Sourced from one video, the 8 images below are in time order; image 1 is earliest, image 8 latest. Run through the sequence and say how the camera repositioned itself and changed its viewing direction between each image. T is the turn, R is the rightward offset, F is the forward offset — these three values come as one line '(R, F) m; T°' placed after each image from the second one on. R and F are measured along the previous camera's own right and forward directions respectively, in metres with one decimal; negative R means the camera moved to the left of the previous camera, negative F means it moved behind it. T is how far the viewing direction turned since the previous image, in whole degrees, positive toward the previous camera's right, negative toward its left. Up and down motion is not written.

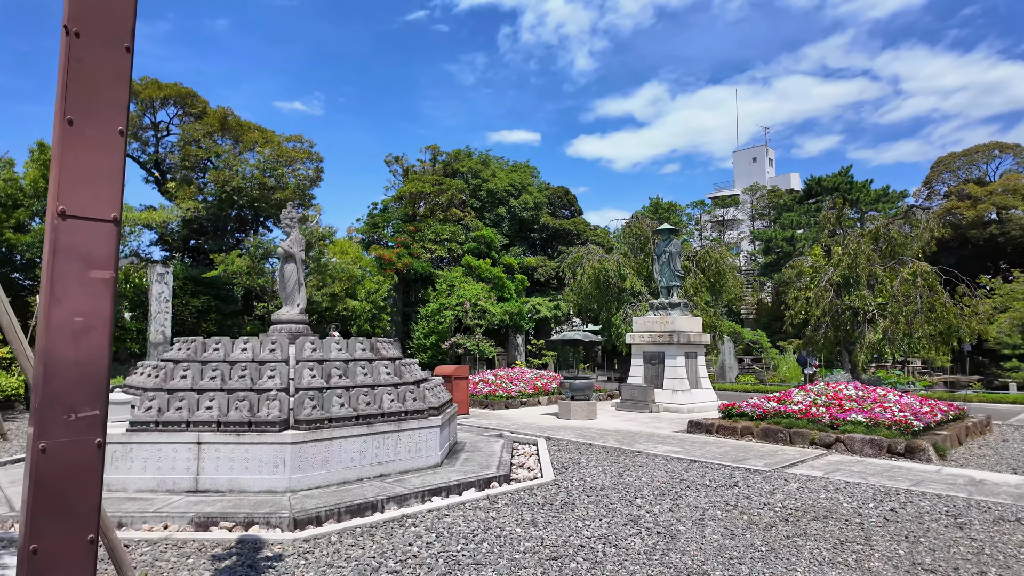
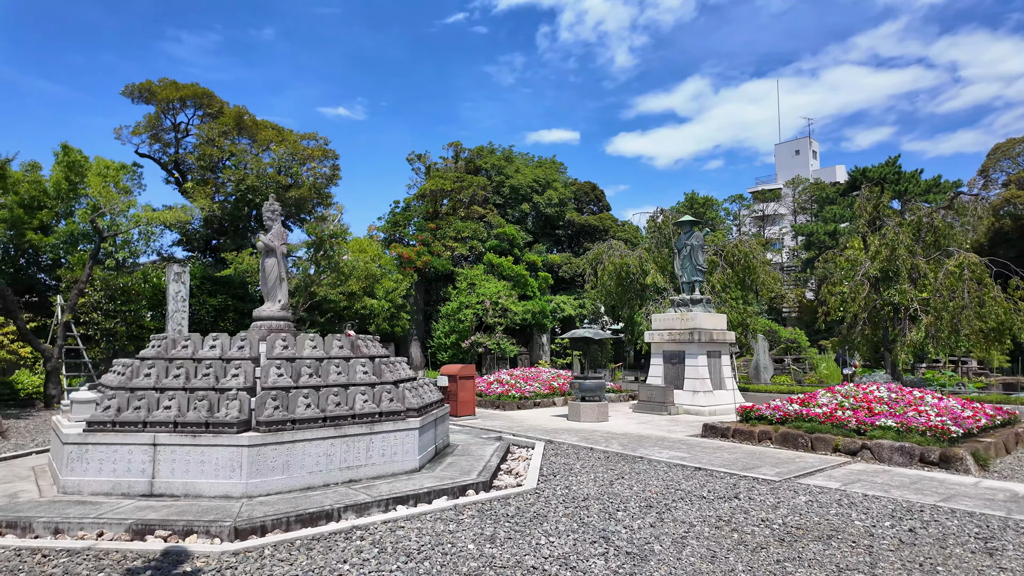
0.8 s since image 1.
(+0.6, +0.5) m; -4°
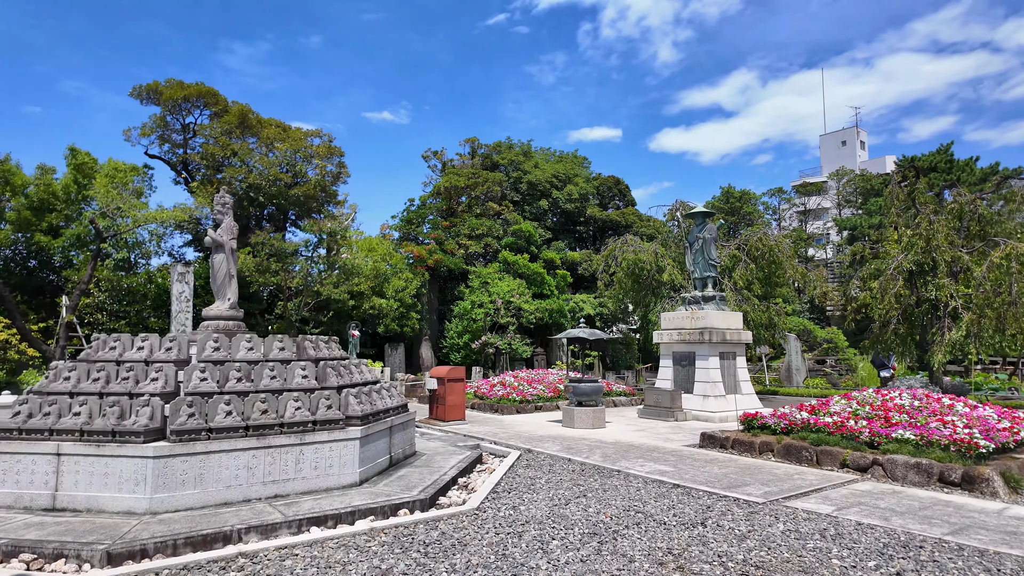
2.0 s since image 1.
(+0.9, +0.7) m; -4°
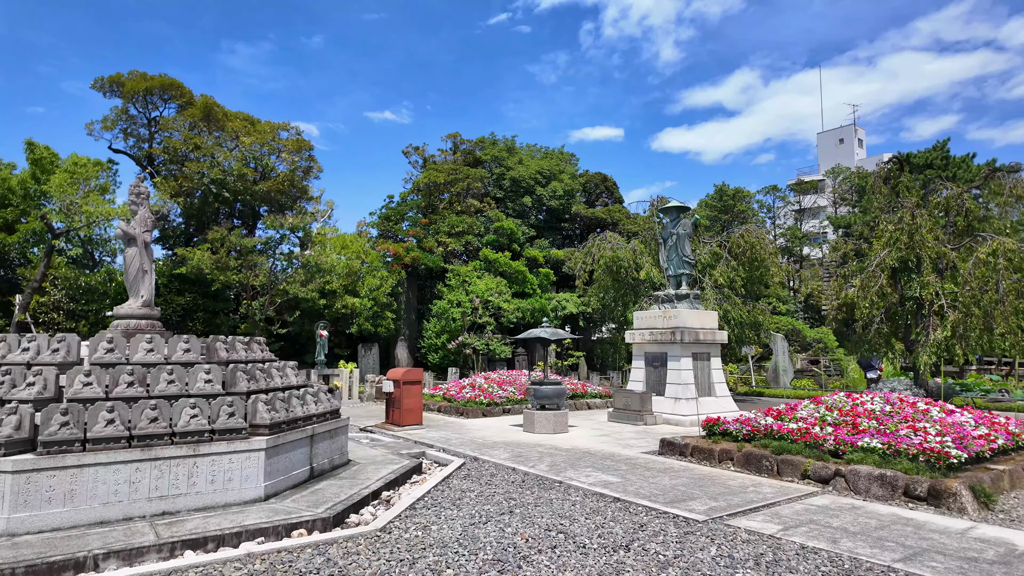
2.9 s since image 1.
(+0.7, +0.5) m; 0°
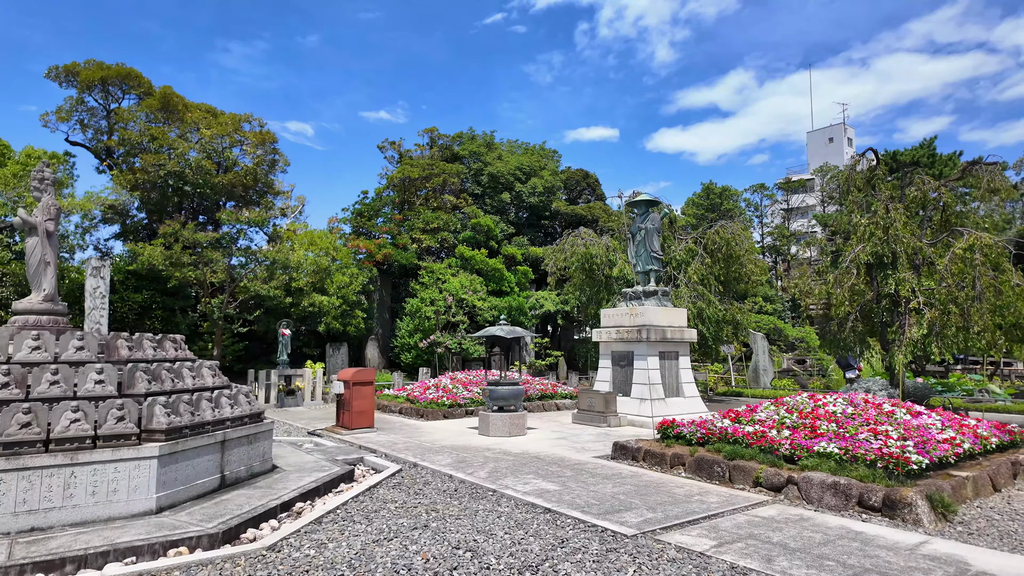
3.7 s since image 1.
(+0.6, +0.5) m; 0°
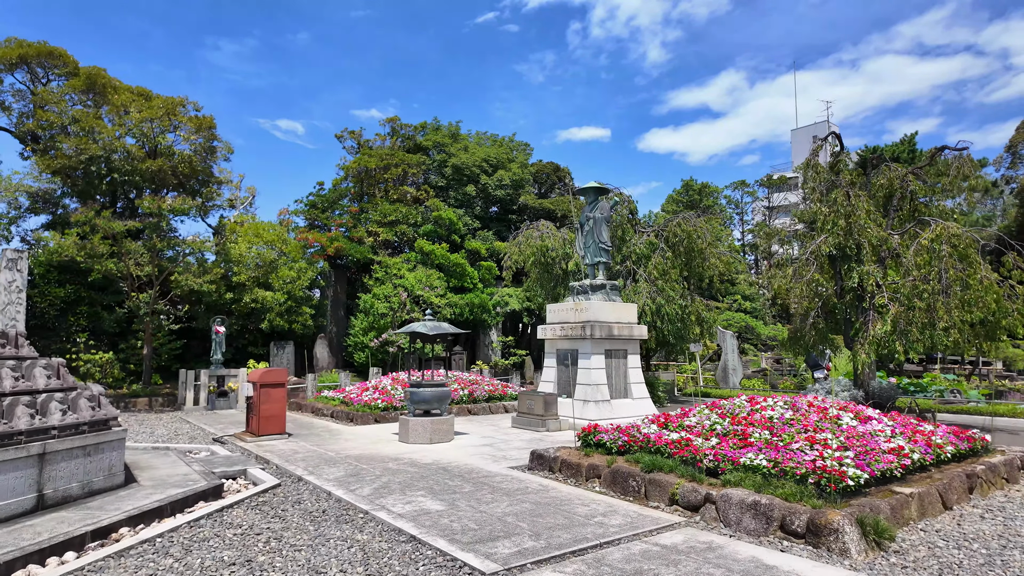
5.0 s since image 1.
(+1.0, +0.8) m; +1°
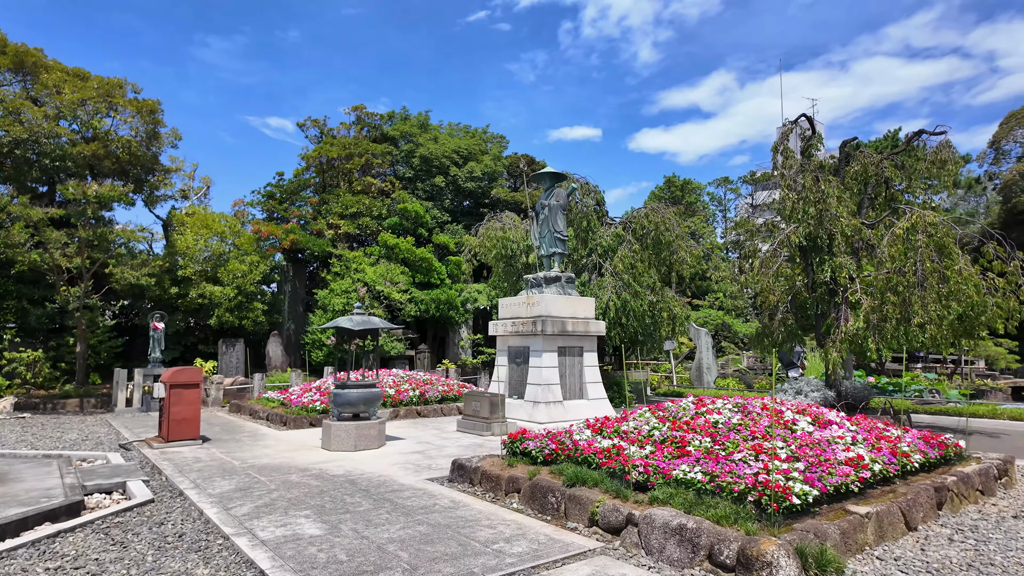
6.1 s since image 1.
(+0.7, +0.8) m; +1°
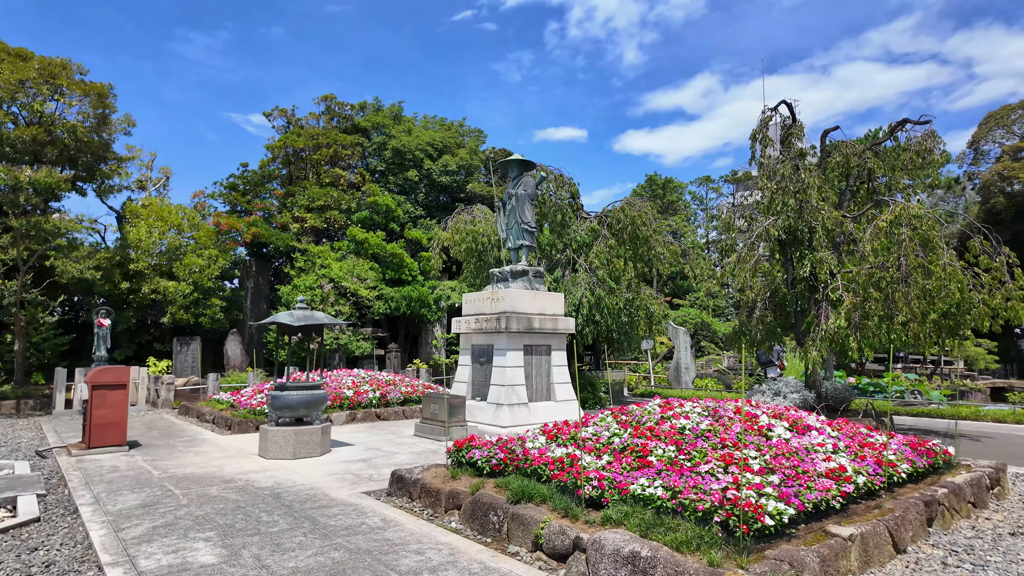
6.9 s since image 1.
(+0.3, +0.6) m; +1°
